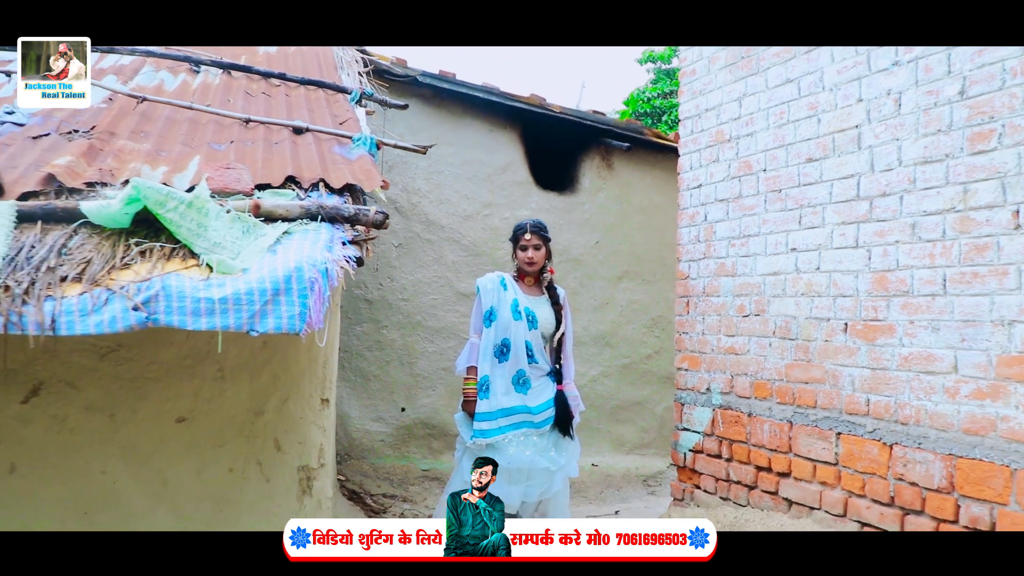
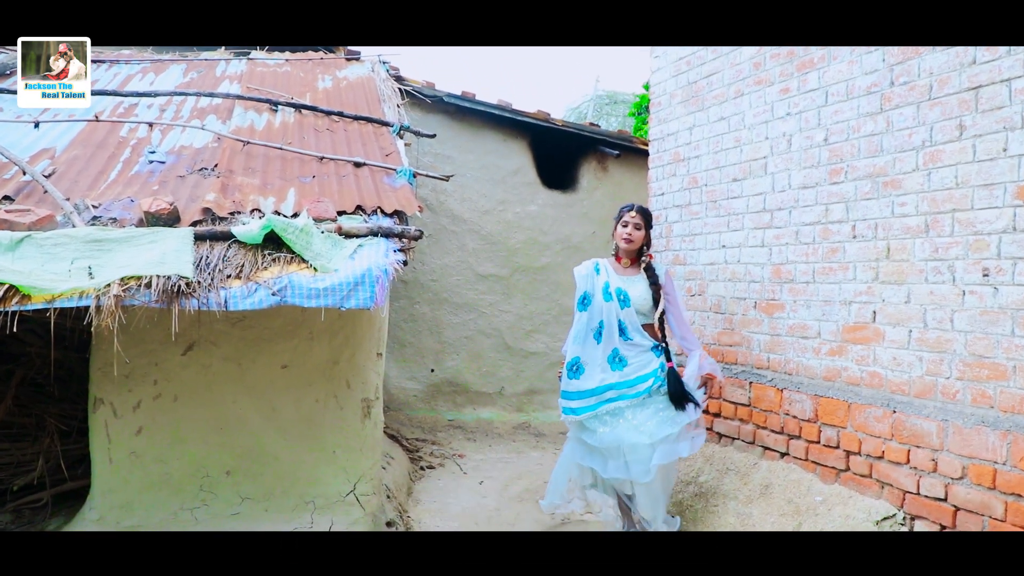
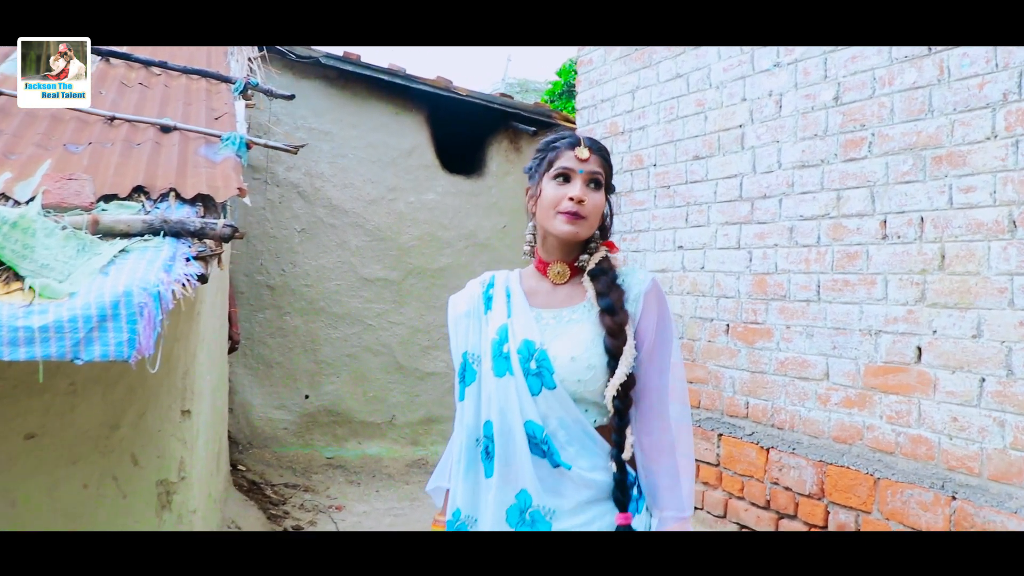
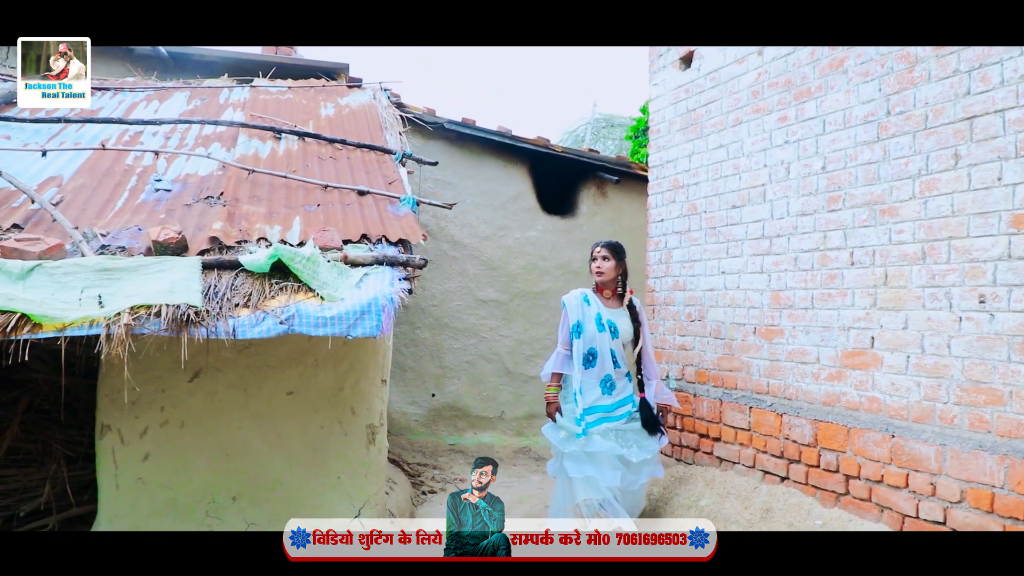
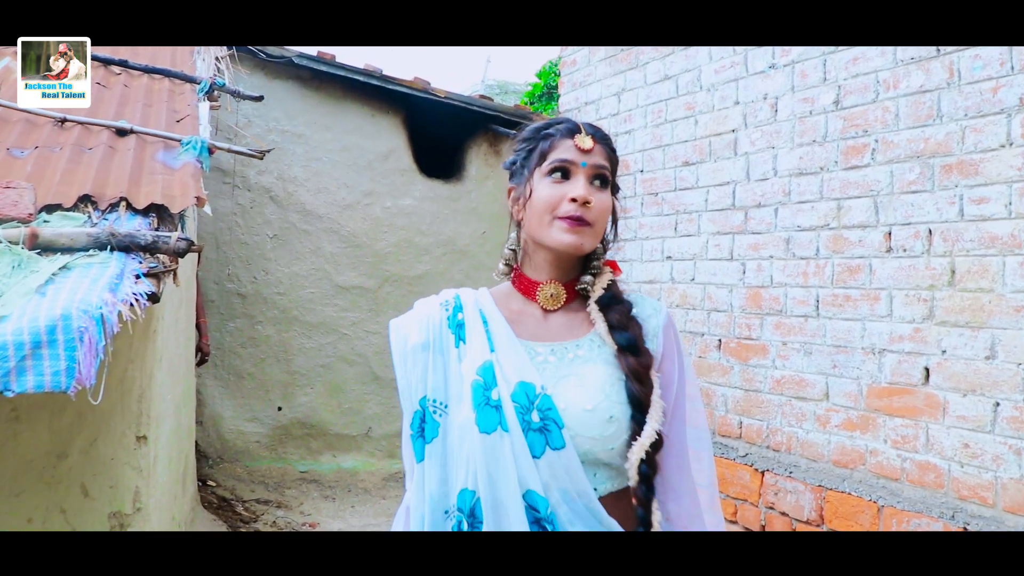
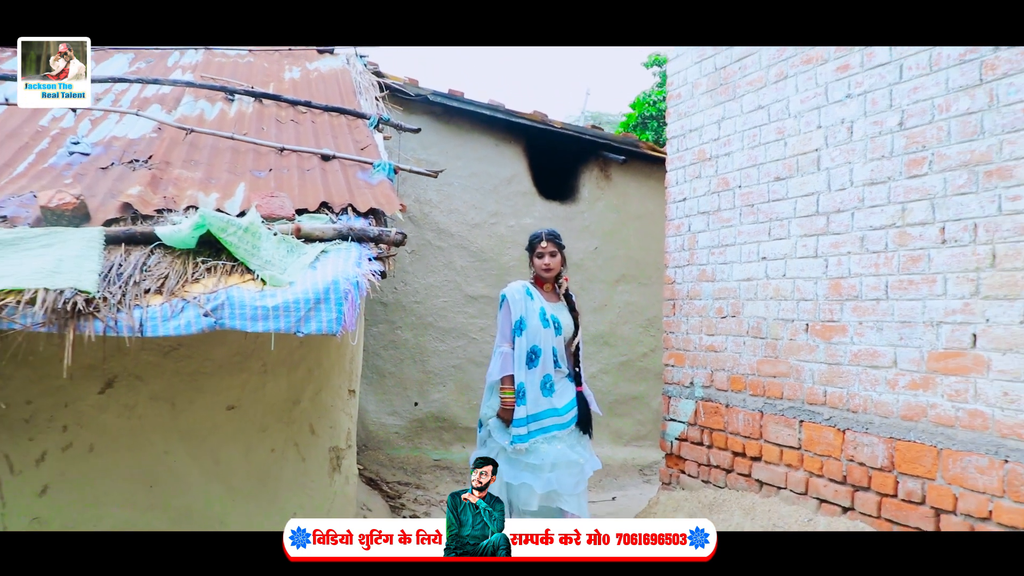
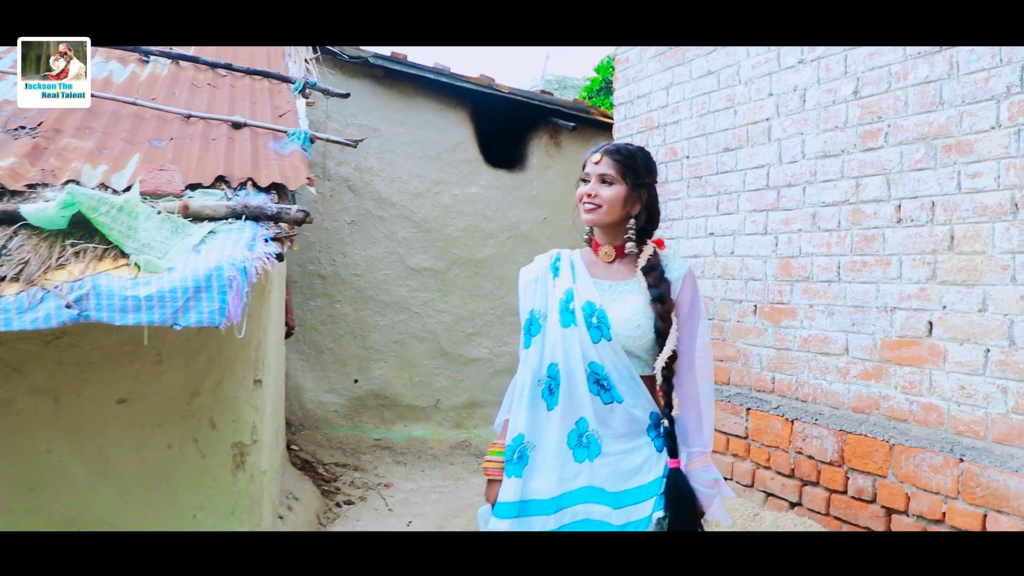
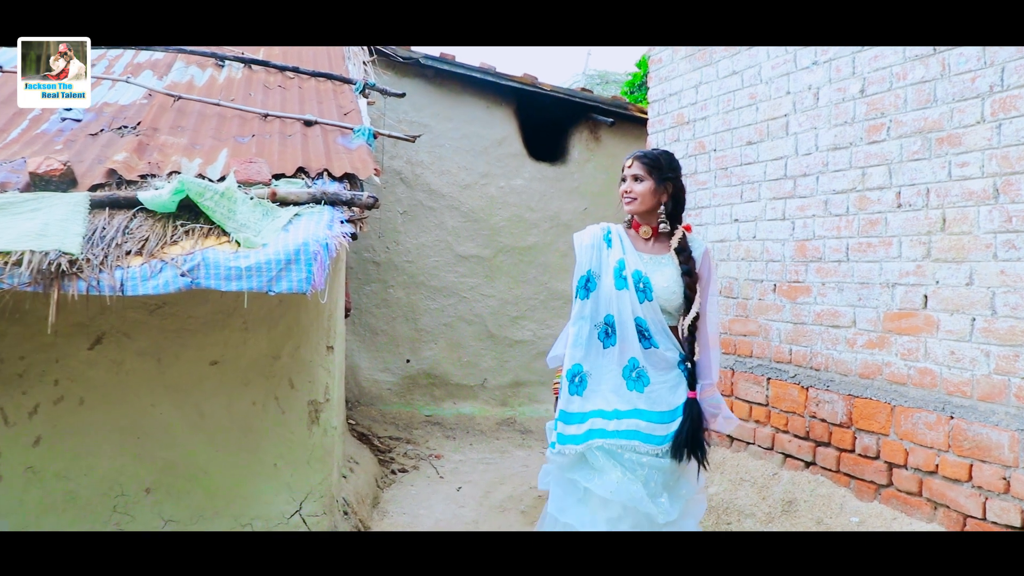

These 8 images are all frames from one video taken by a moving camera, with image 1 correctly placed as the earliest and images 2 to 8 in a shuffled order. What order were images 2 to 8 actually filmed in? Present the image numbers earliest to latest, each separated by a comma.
6, 4, 2, 8, 7, 3, 5
